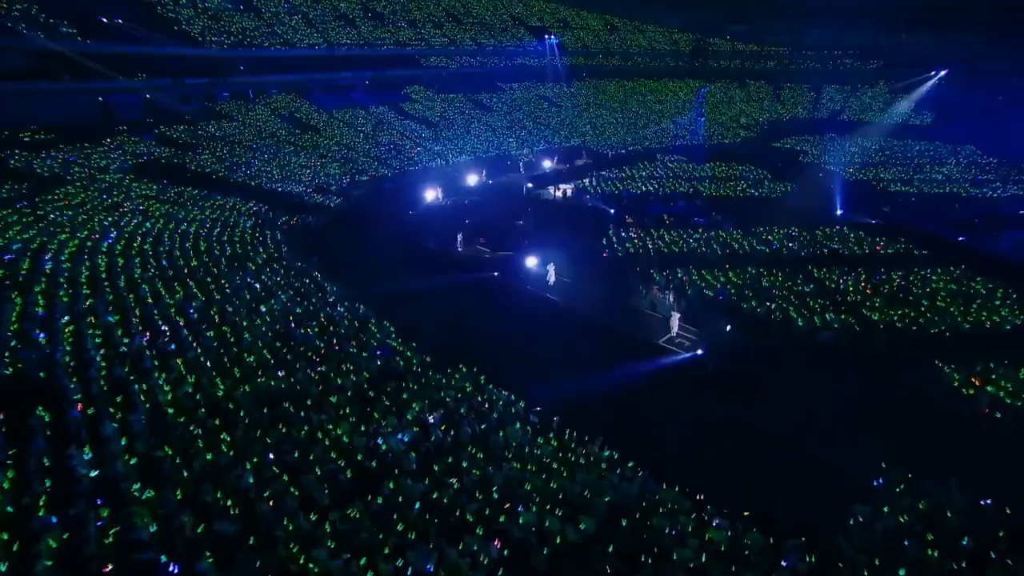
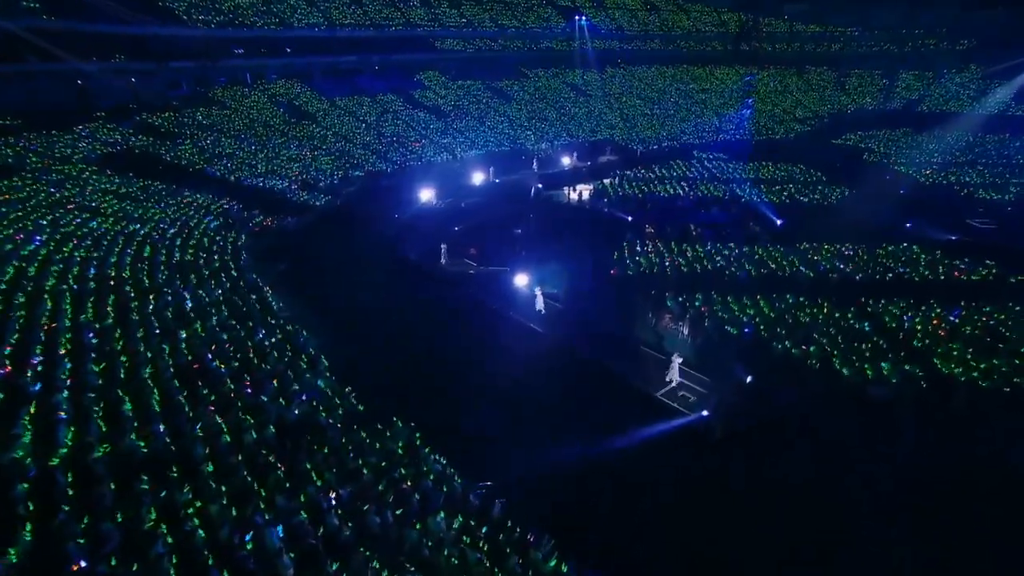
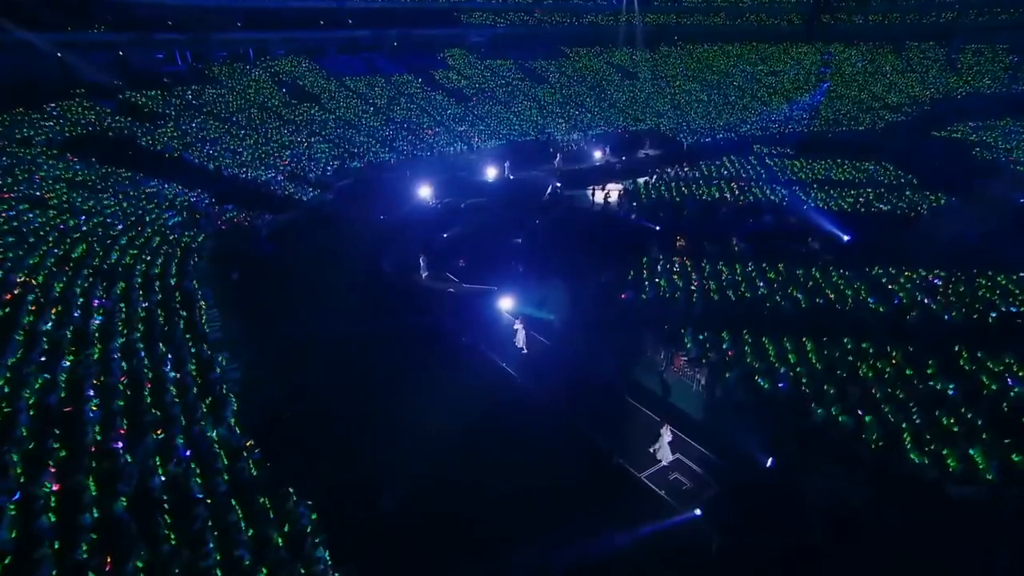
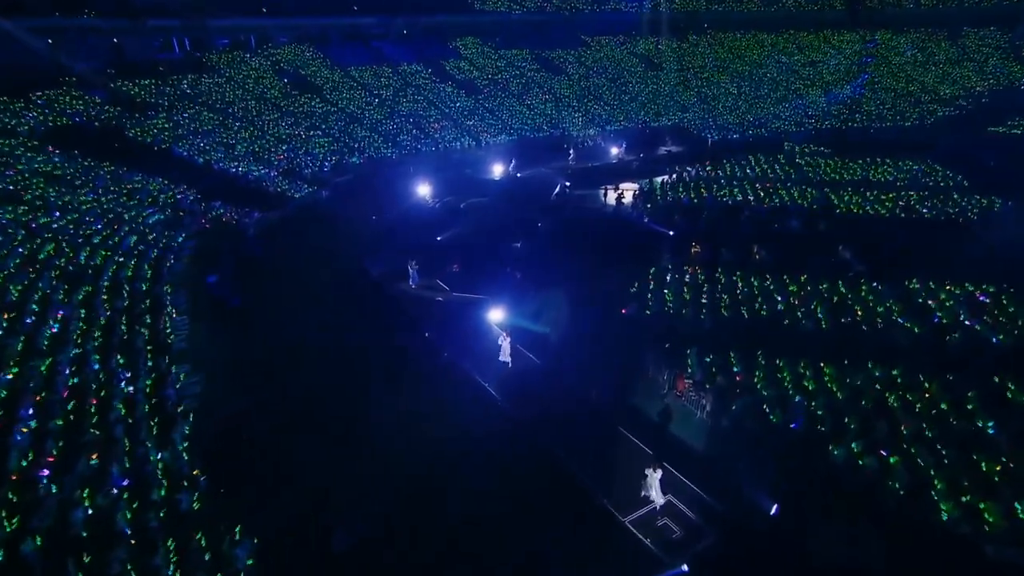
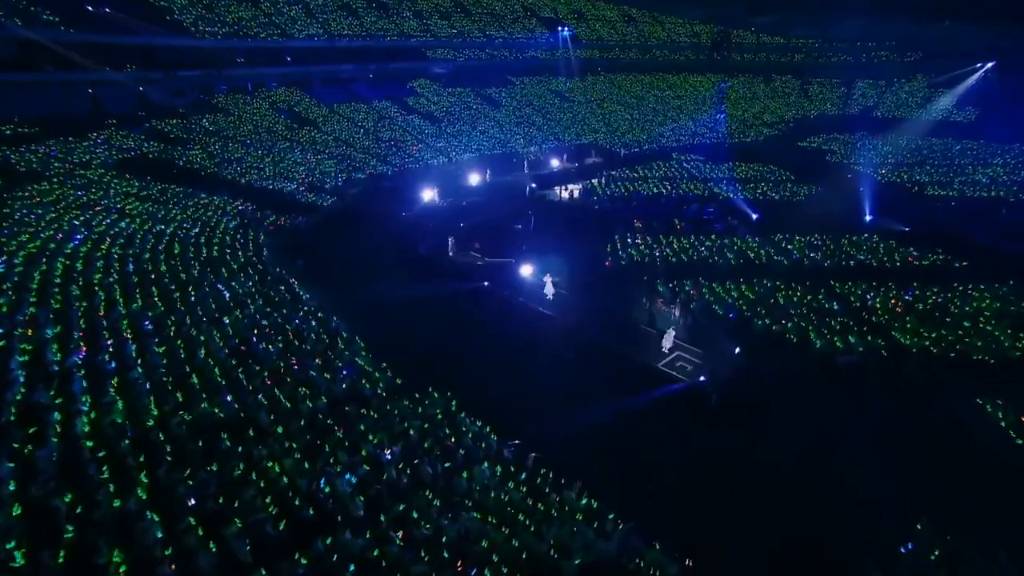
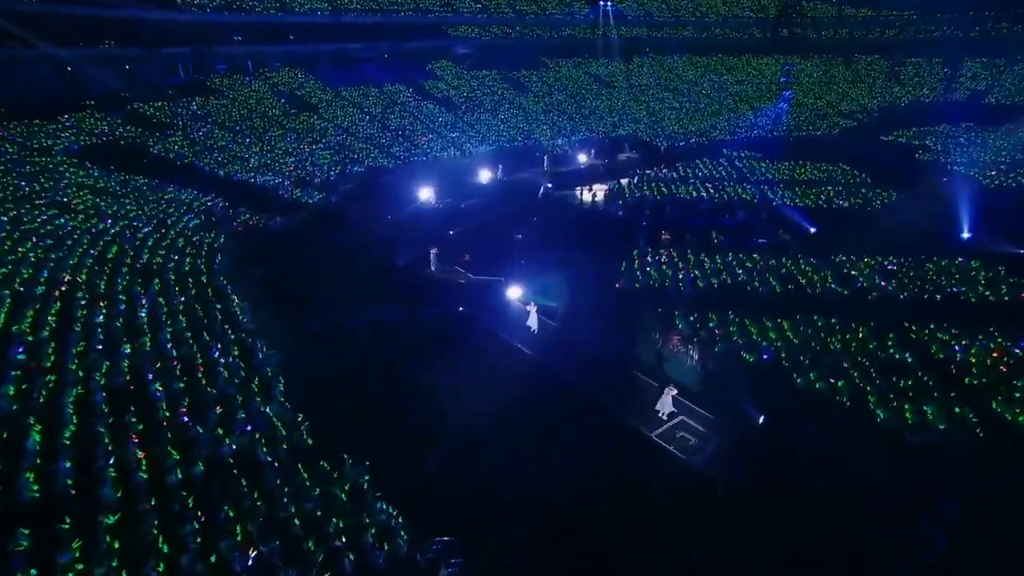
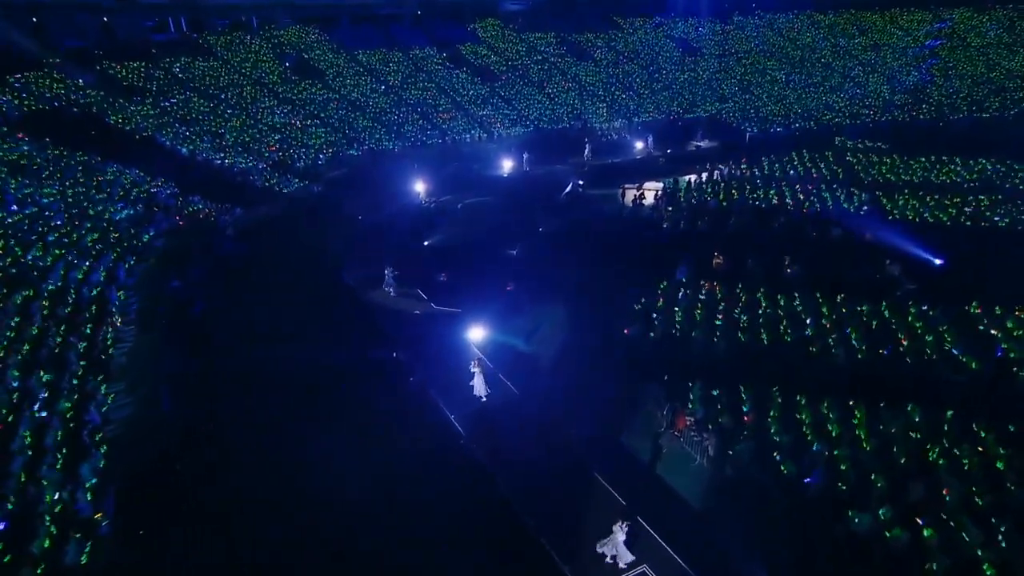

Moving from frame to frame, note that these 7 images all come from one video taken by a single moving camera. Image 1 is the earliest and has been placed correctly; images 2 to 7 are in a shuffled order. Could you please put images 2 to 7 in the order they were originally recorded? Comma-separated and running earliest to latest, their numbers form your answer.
5, 2, 6, 3, 4, 7
